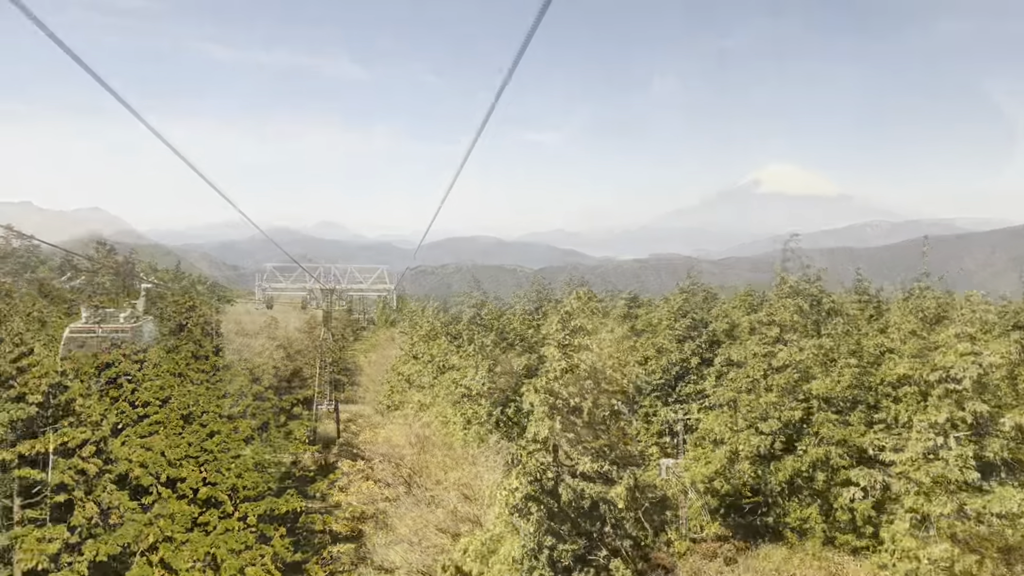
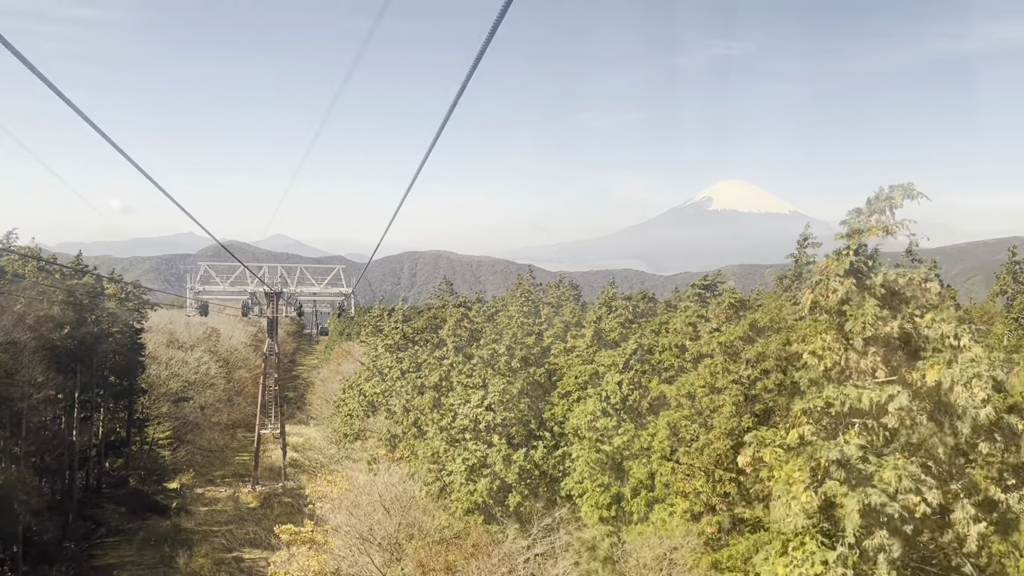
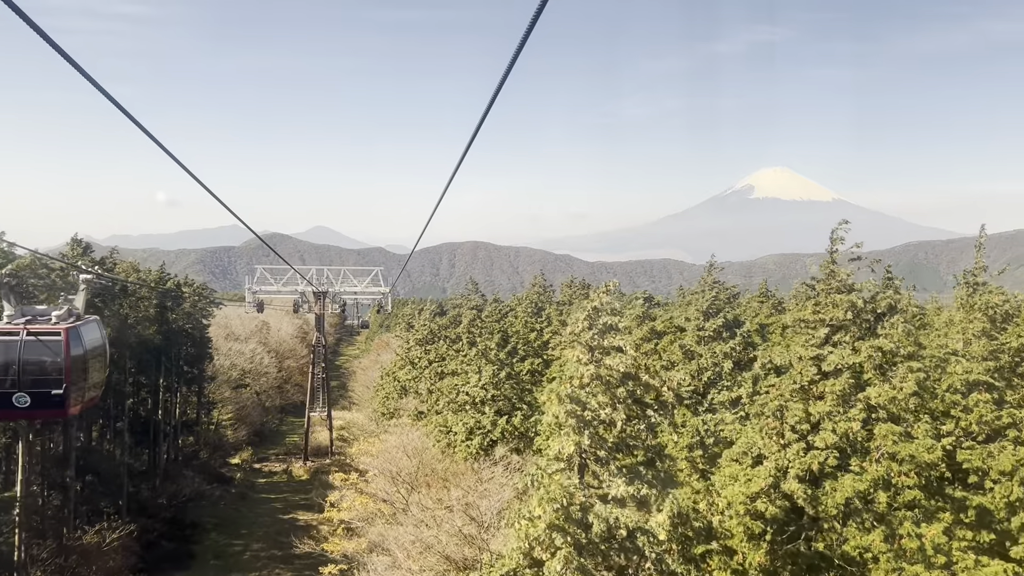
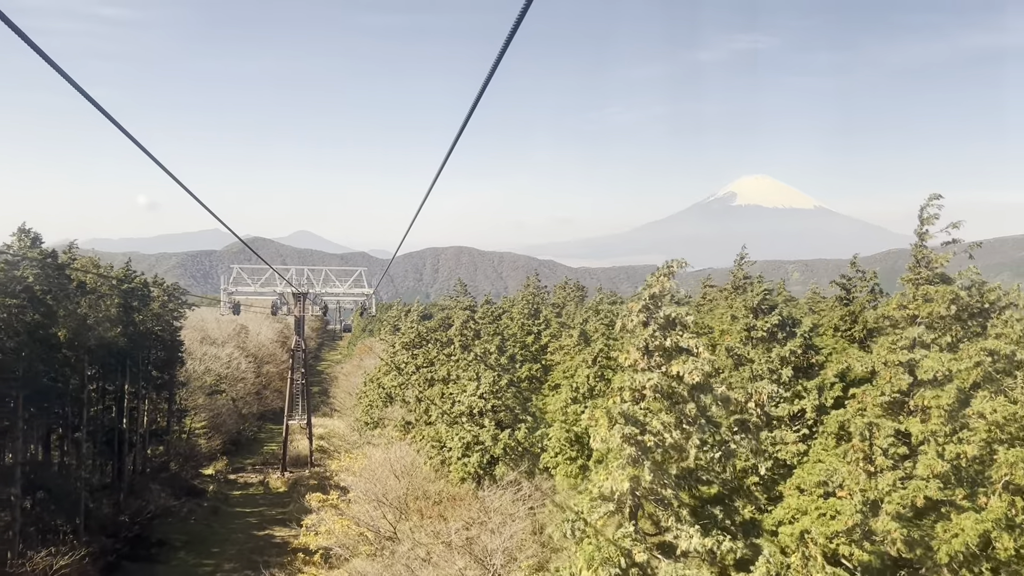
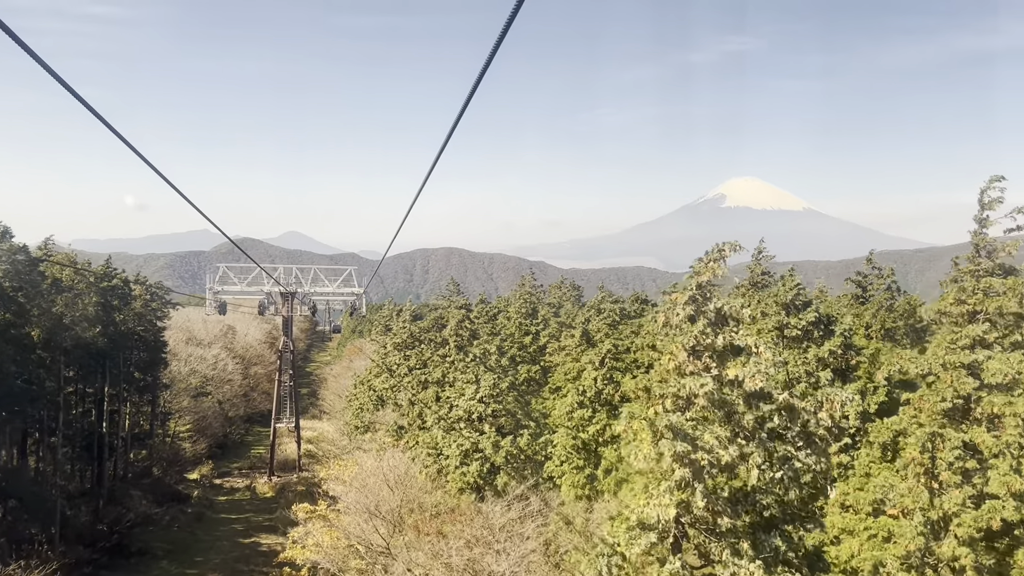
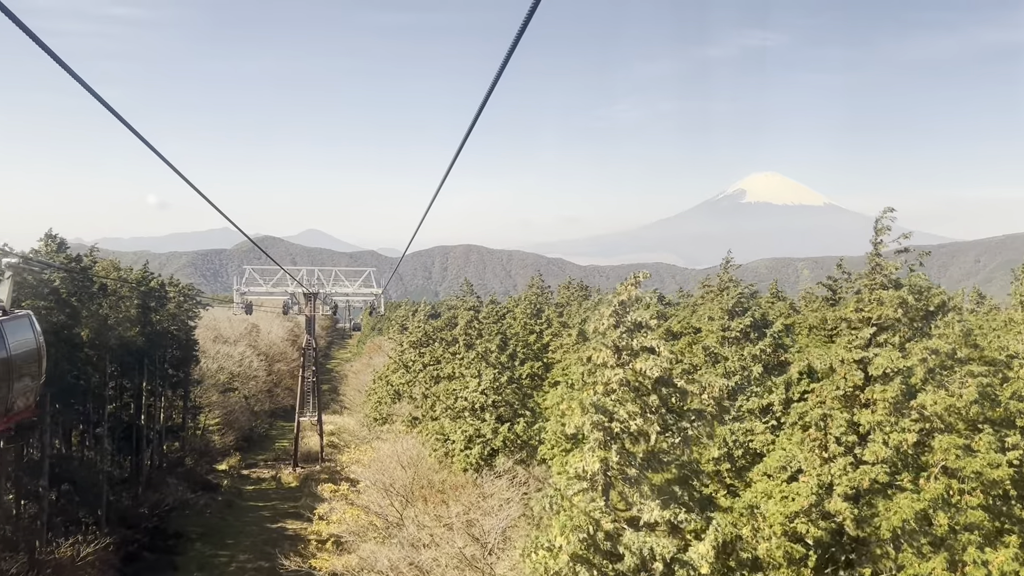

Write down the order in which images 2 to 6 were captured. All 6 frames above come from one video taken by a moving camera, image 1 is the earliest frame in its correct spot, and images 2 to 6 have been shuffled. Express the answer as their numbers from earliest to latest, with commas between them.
3, 6, 4, 5, 2
